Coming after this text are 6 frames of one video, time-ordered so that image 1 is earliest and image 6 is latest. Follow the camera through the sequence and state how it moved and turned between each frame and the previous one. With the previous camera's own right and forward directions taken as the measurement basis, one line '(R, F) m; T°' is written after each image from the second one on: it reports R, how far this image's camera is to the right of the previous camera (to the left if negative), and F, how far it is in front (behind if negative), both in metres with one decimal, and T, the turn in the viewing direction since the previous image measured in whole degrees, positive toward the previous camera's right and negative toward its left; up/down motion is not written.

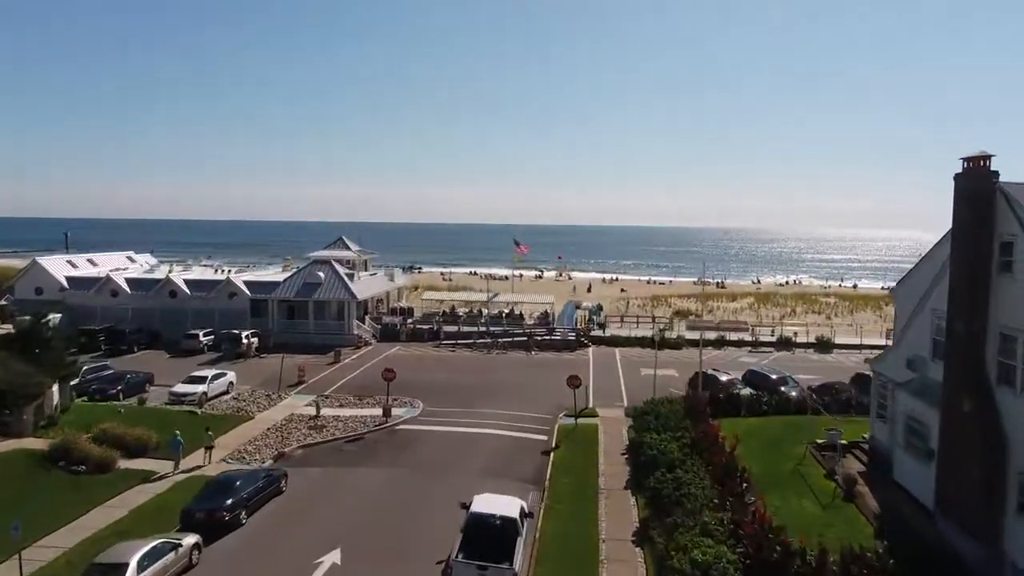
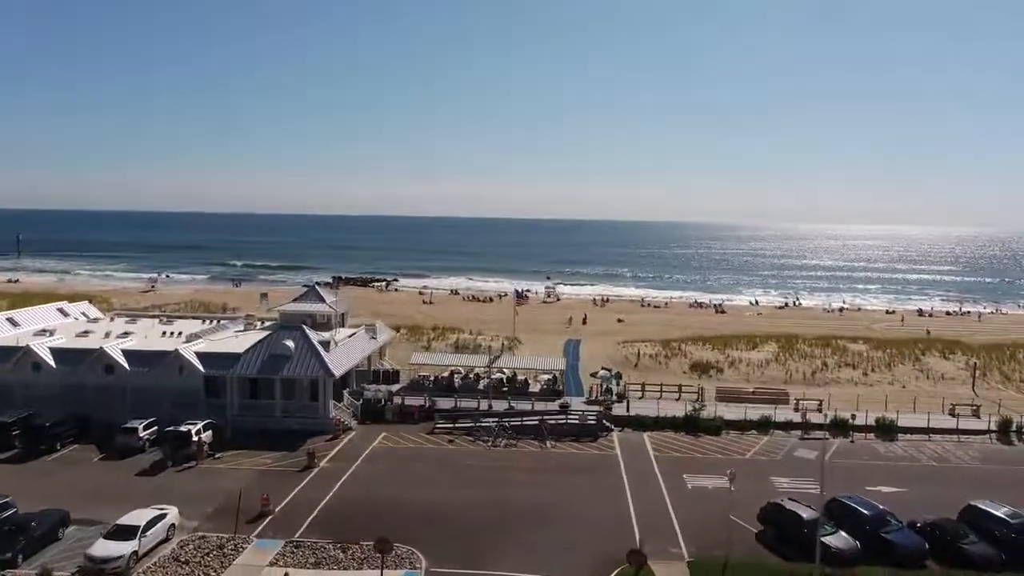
(-1.6, +6.0) m; +2°
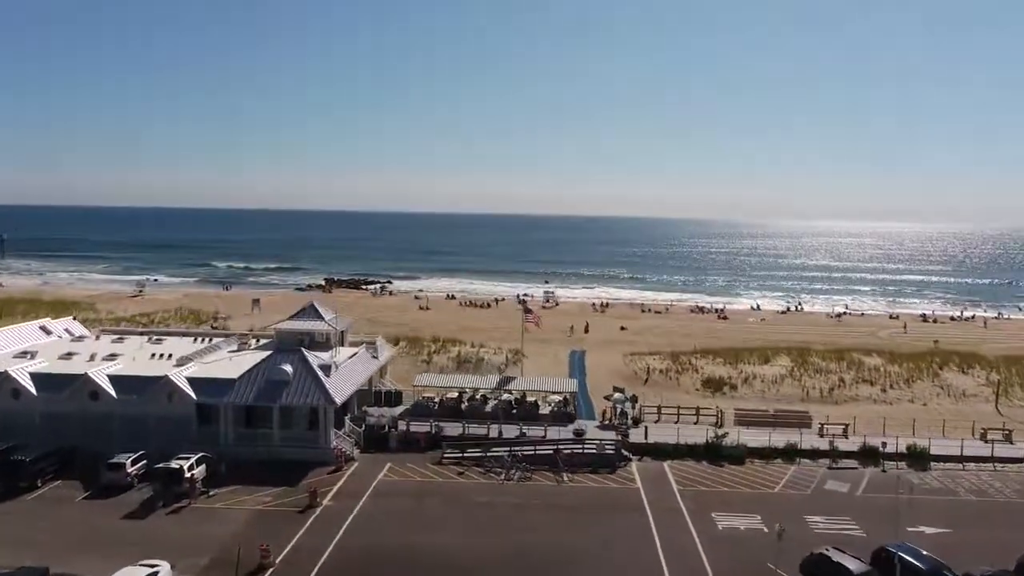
(-0.9, +1.8) m; +1°
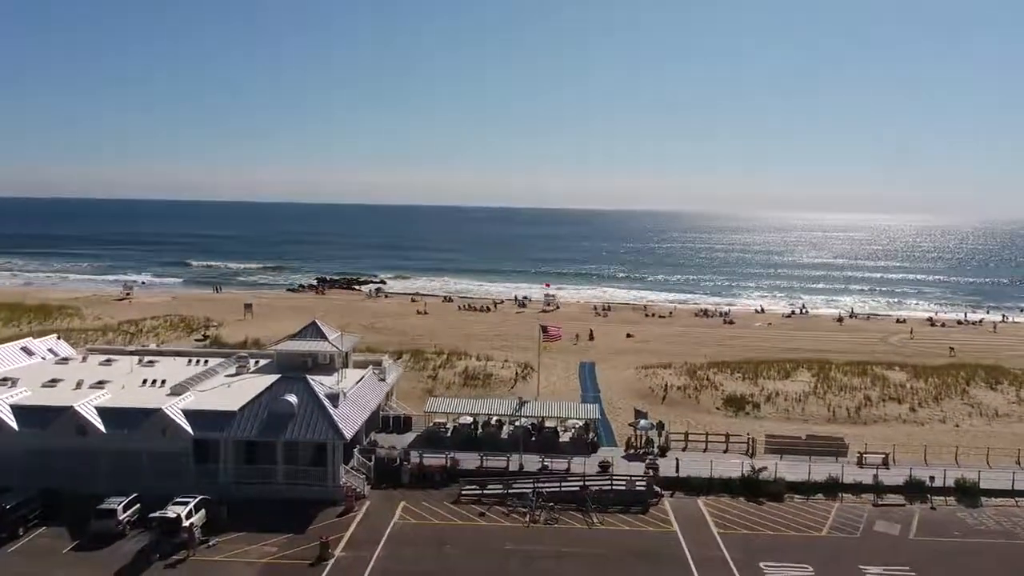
(-1.3, +2.2) m; +1°
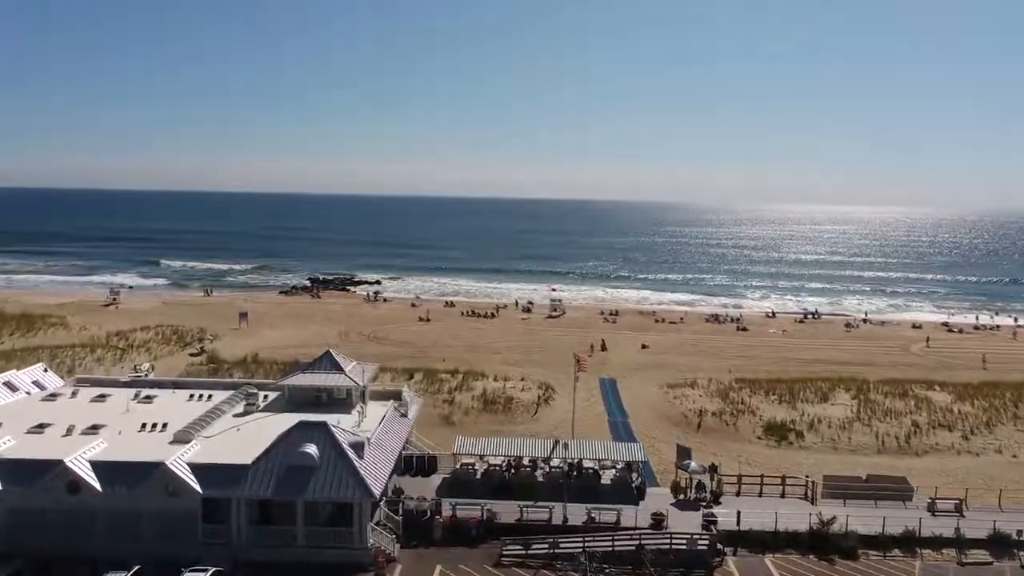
(-2.1, +2.9) m; +1°
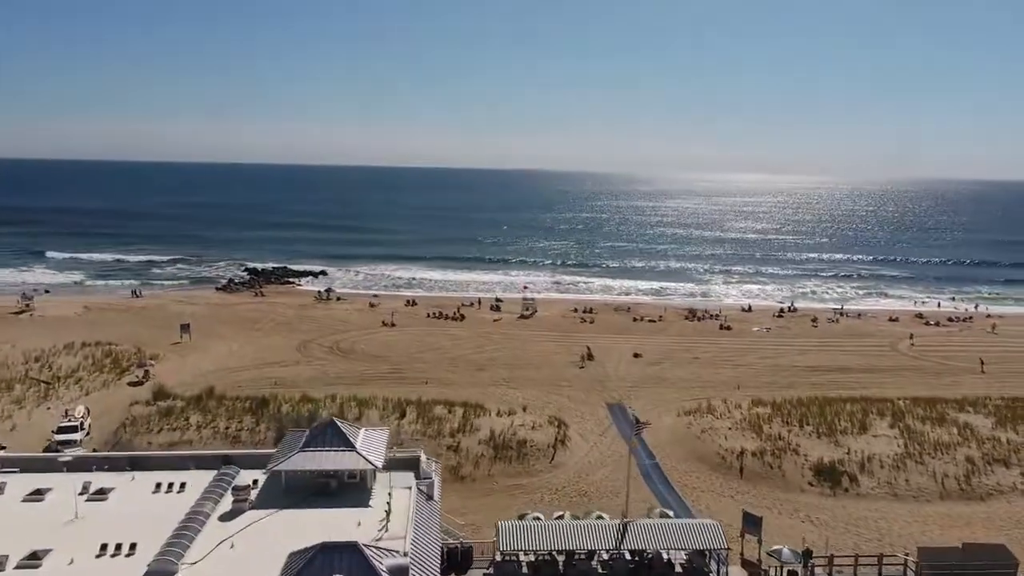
(-4.2, +5.8) m; +6°
